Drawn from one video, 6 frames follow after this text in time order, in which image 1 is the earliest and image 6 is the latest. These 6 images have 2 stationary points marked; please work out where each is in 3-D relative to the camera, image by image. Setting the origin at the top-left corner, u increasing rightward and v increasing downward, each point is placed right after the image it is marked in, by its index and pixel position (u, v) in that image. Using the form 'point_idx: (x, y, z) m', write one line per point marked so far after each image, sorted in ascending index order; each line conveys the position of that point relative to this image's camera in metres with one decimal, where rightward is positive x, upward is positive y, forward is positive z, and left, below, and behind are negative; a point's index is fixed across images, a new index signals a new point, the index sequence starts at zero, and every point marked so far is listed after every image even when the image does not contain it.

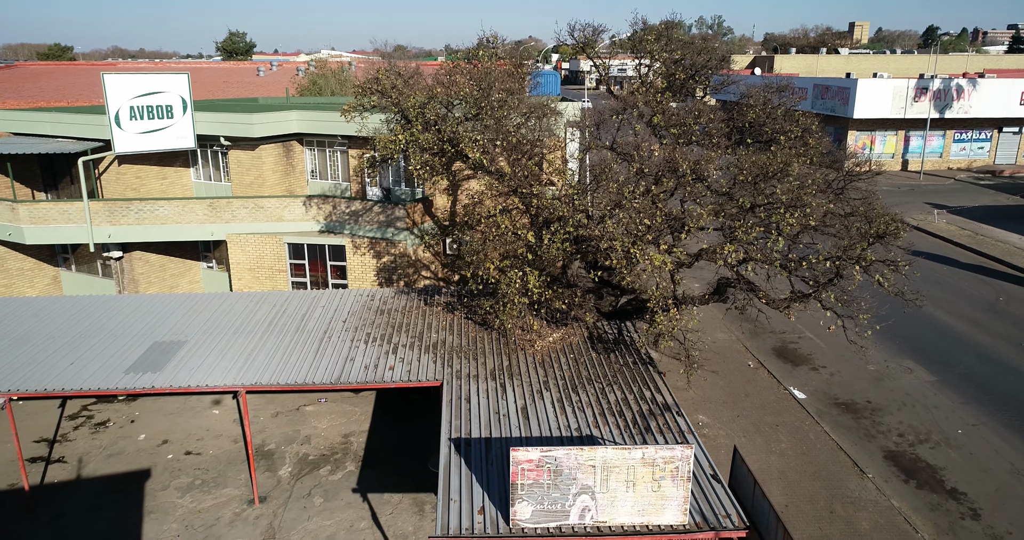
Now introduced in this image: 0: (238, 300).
0: (-5.5, -0.6, +15.2) m
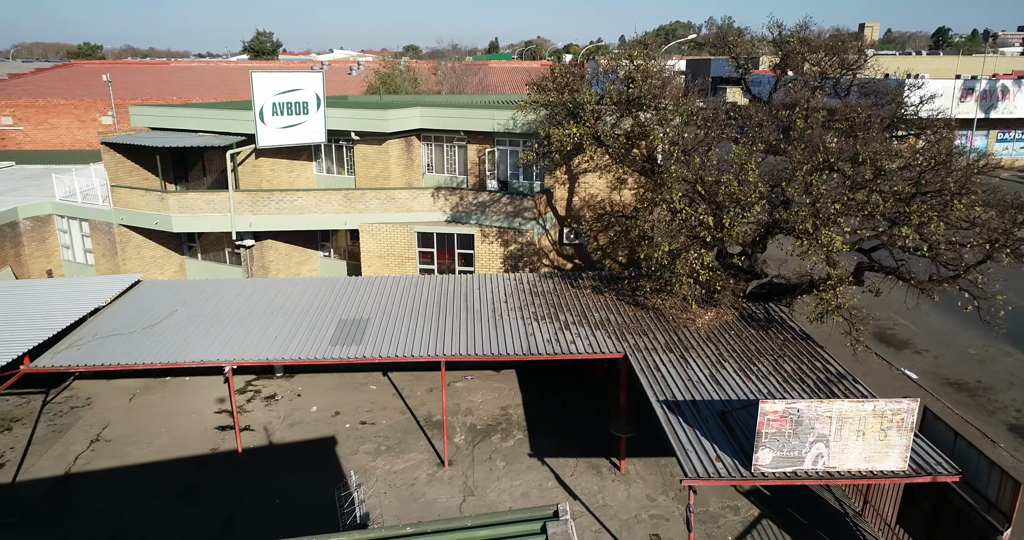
0: (-2.5, -0.3, +16.4) m
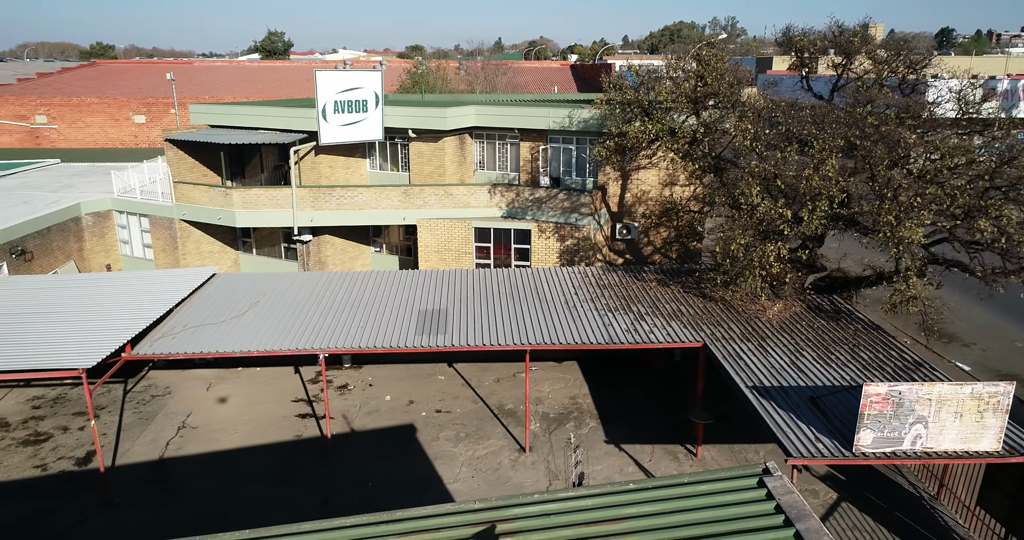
0: (-1.0, -0.1, +16.8) m
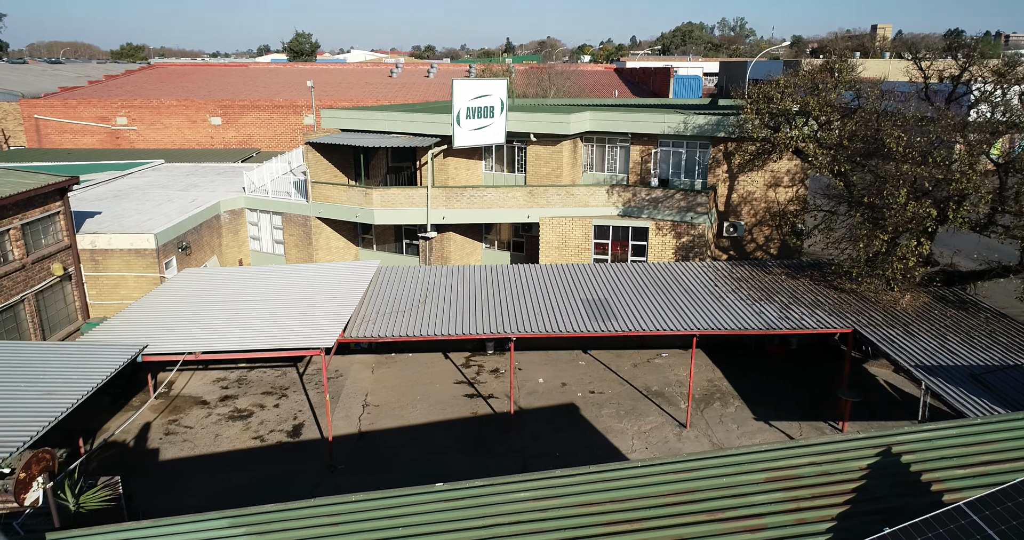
0: (+2.3, 0.0, +18.3) m
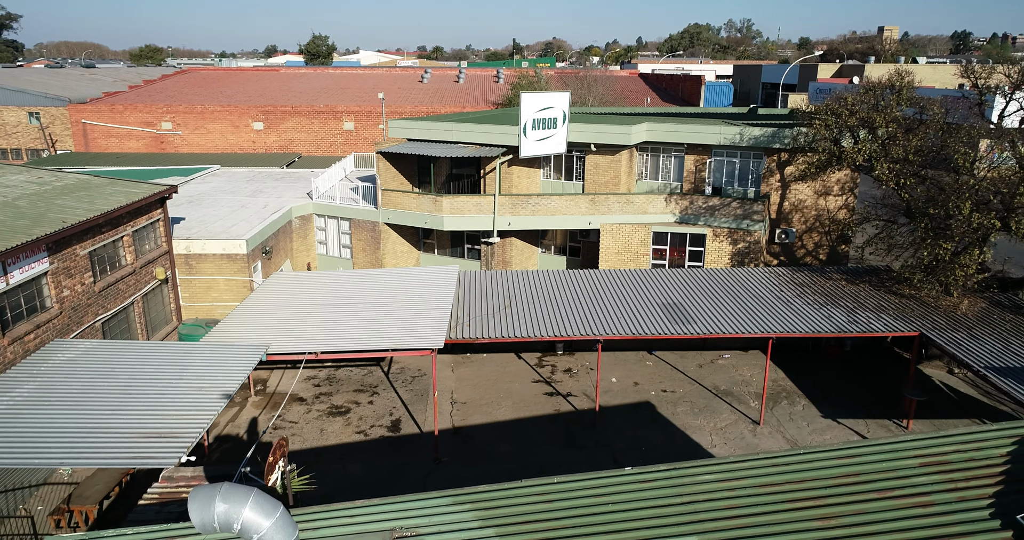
0: (+4.1, -0.1, +19.3) m
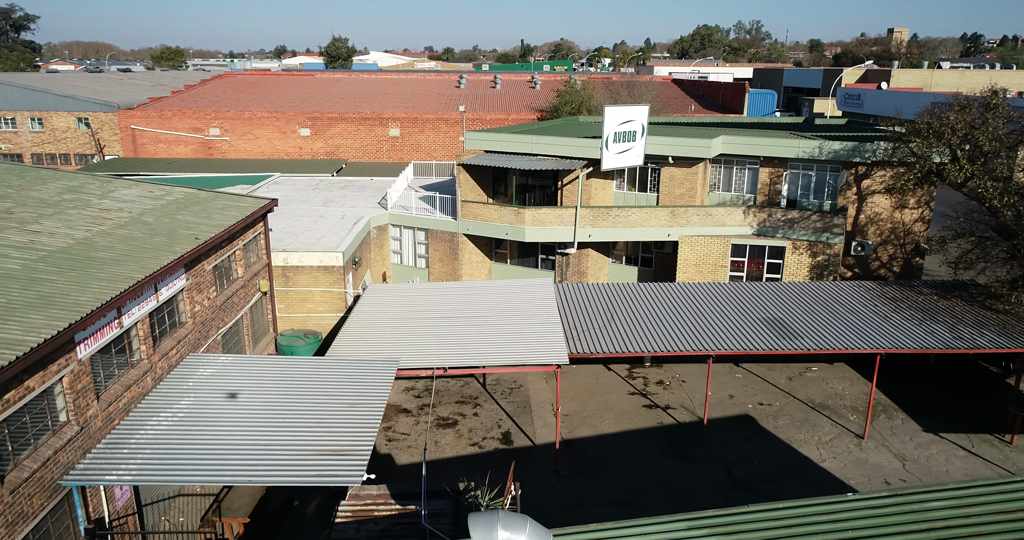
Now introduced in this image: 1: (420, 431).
0: (+6.6, -0.5, +19.6) m
1: (-2.1, -3.6, +16.7) m
